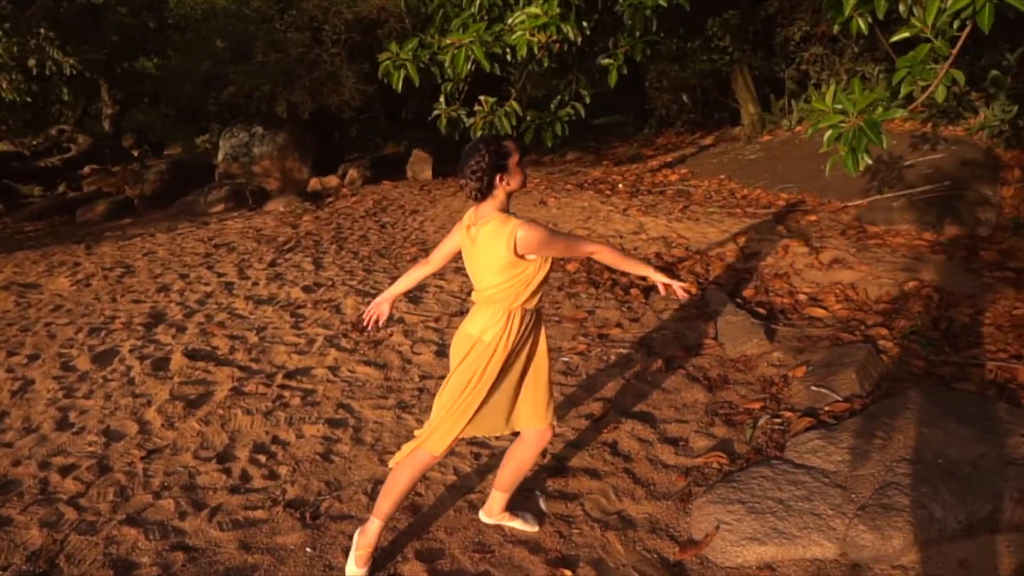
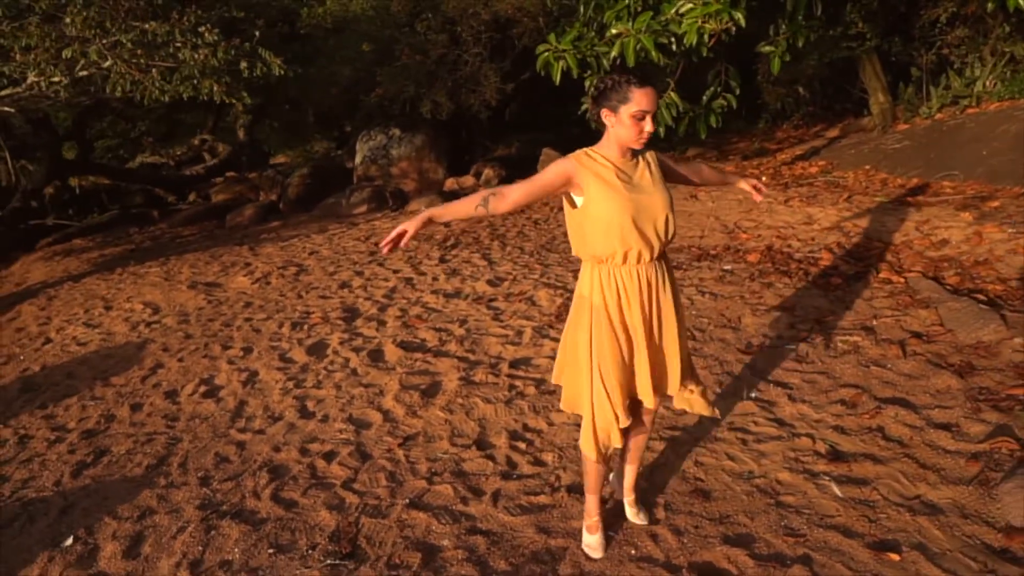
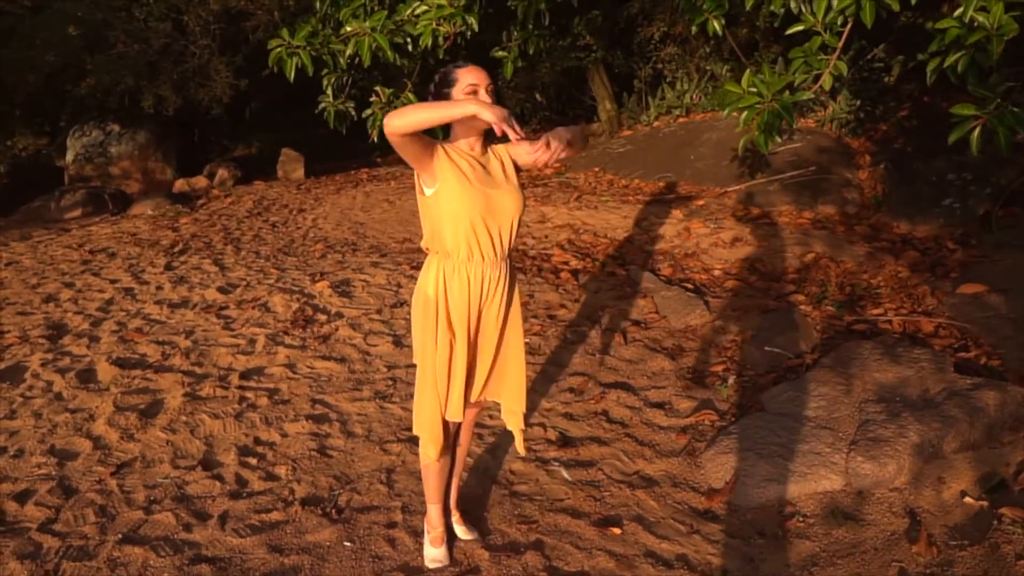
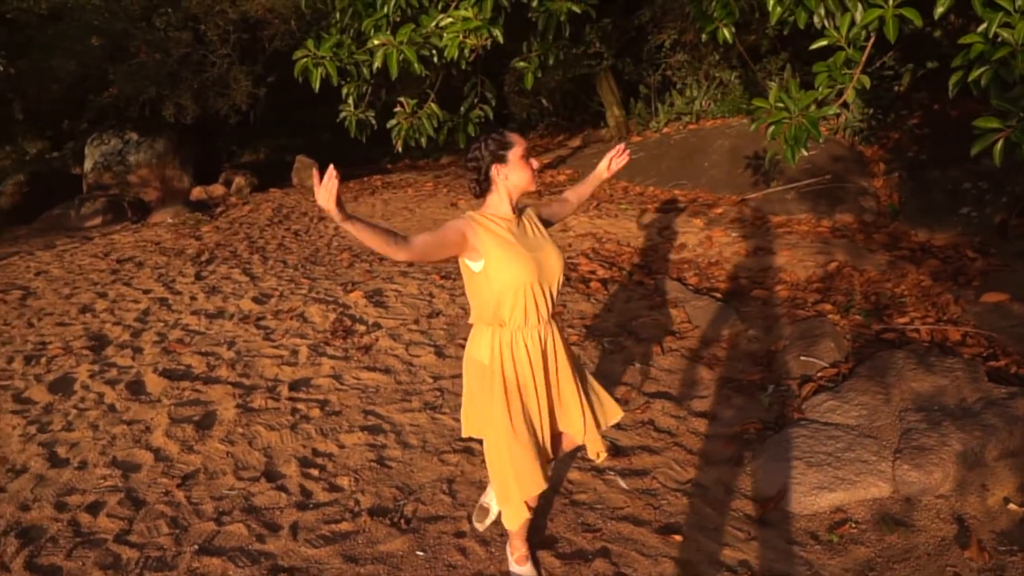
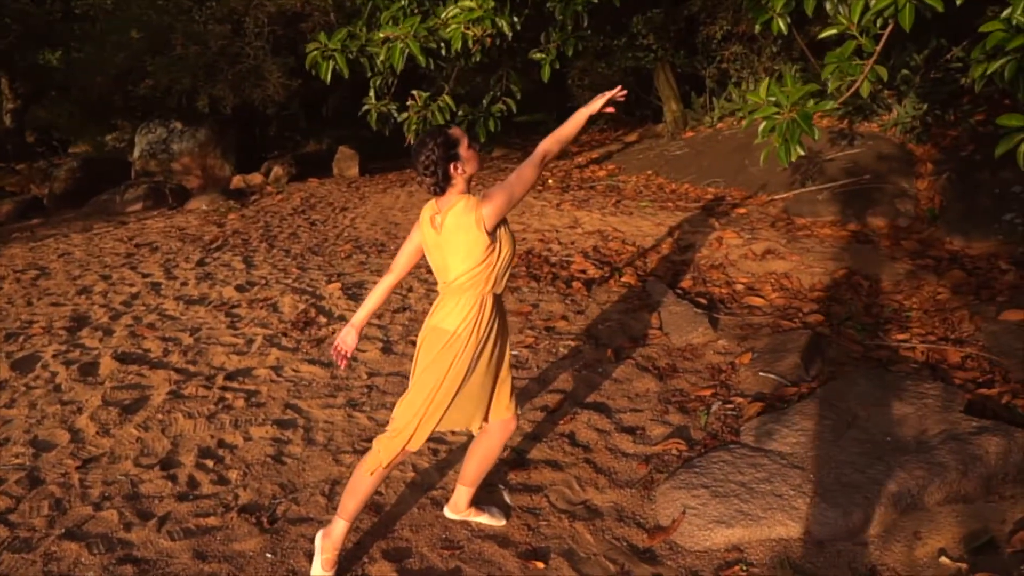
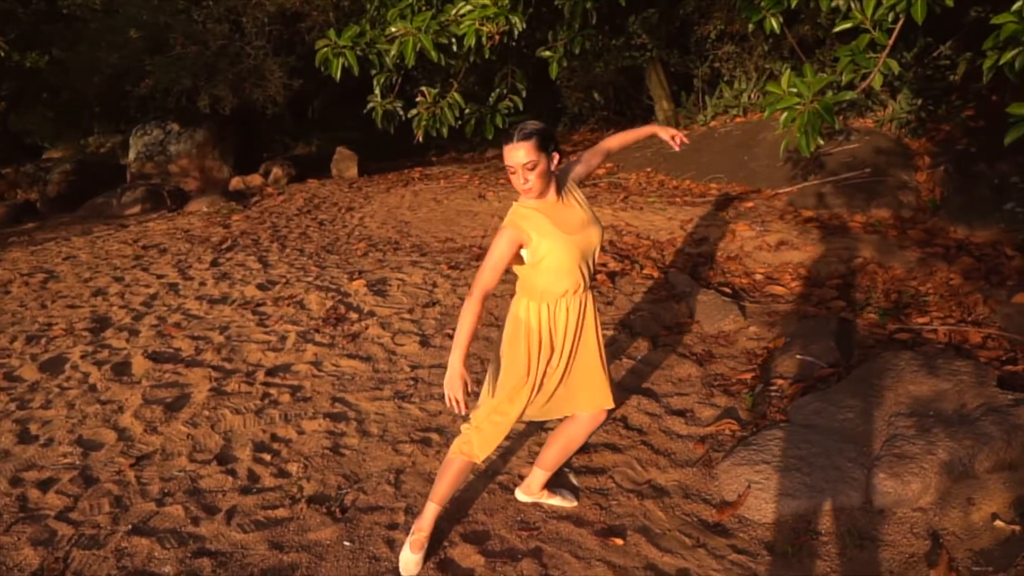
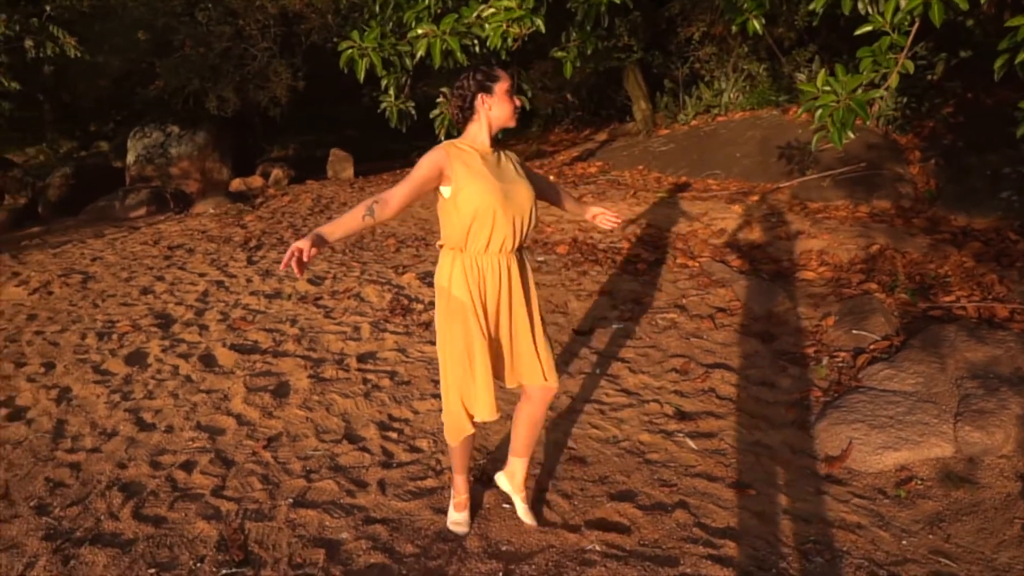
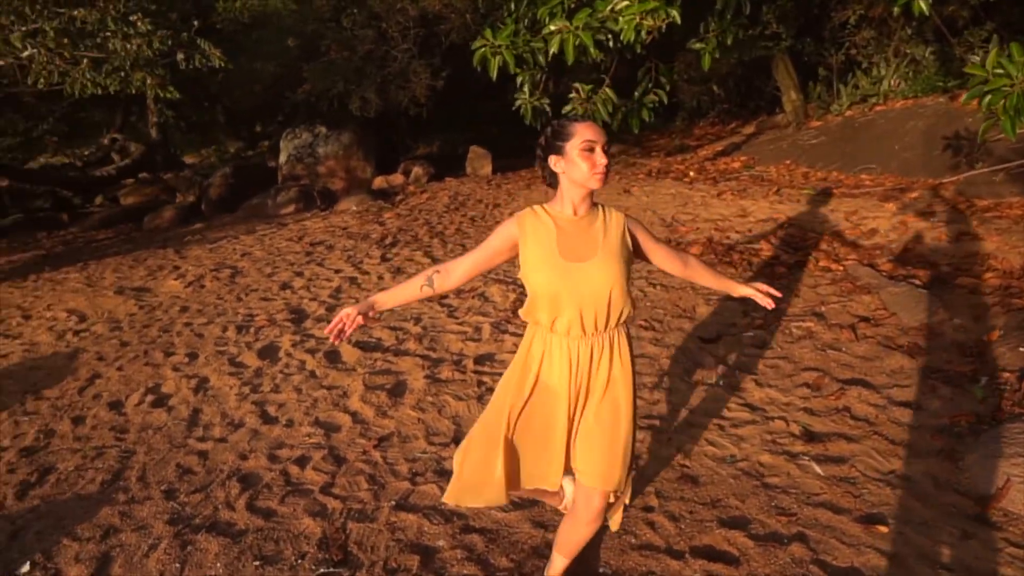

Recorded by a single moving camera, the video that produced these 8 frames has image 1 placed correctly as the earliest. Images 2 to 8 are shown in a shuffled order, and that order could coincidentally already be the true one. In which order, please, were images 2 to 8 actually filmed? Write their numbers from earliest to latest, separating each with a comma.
5, 6, 3, 4, 7, 8, 2
